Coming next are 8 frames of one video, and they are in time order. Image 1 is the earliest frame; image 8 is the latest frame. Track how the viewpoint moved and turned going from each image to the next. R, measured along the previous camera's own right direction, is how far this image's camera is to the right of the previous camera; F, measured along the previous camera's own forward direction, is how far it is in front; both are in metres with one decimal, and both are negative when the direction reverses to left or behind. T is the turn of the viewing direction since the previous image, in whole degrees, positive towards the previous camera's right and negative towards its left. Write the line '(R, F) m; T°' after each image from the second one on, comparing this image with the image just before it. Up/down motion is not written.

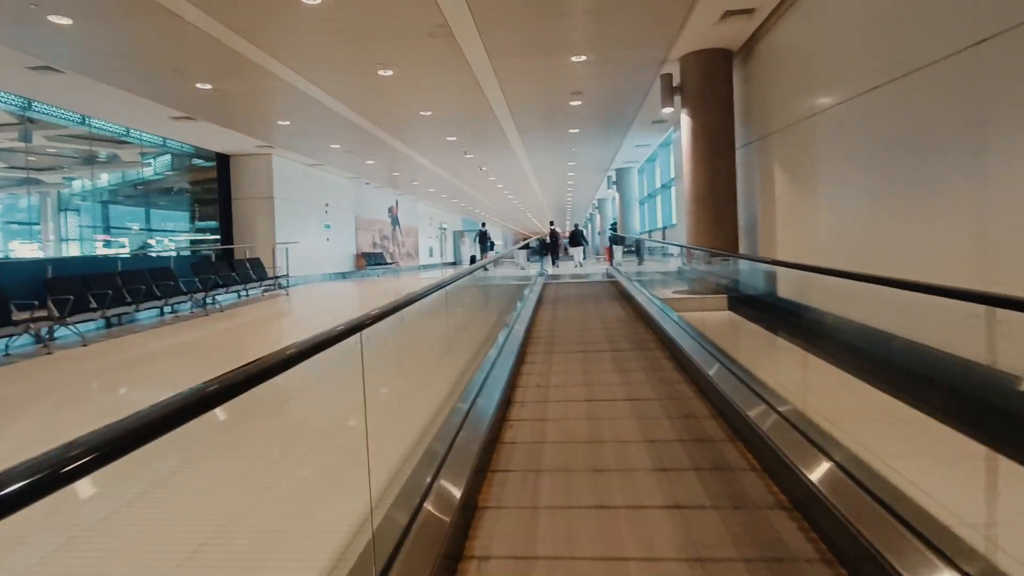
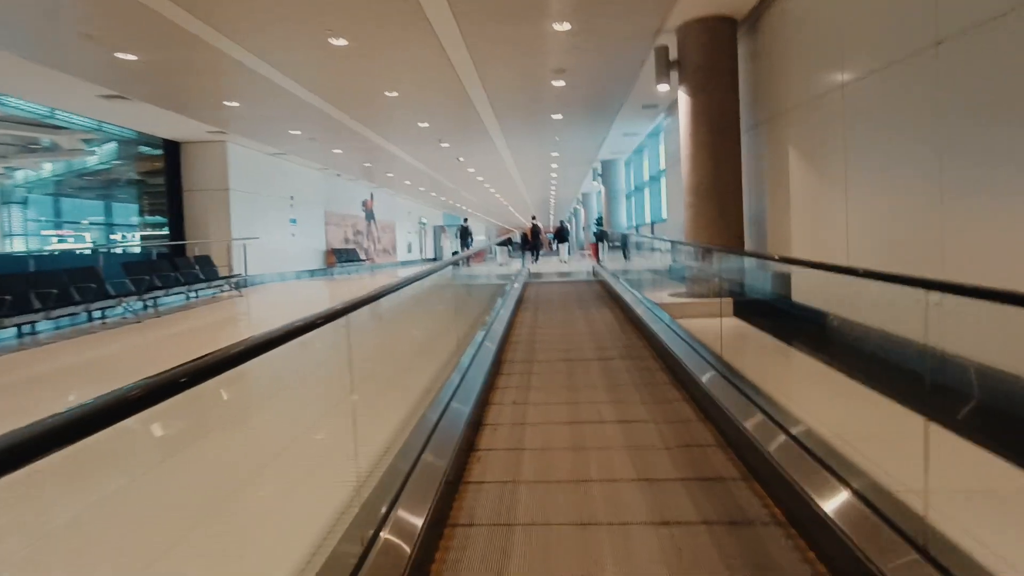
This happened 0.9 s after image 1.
(+0.1, +0.6) m; +2°
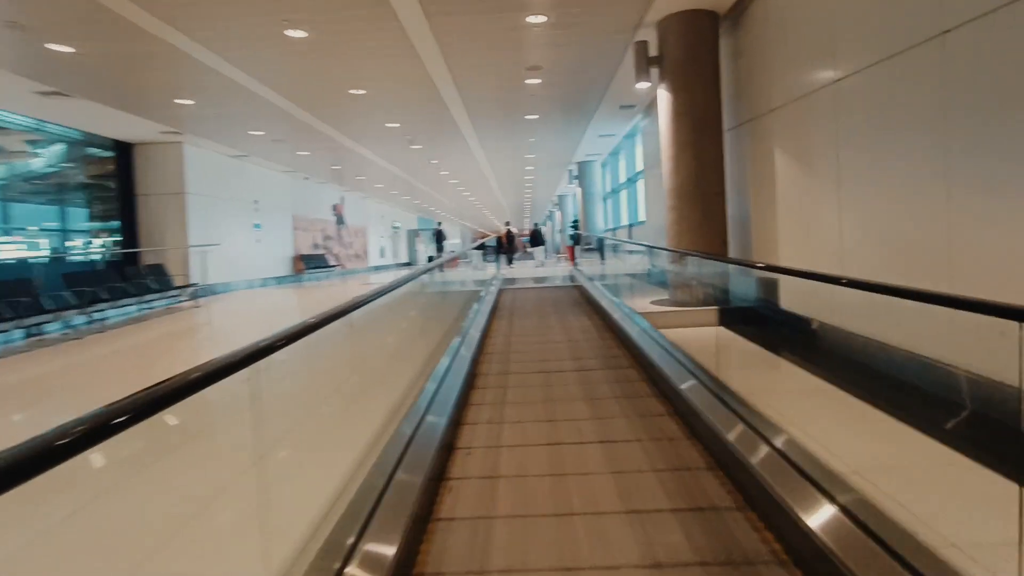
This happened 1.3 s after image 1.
(0.0, +0.3) m; +2°
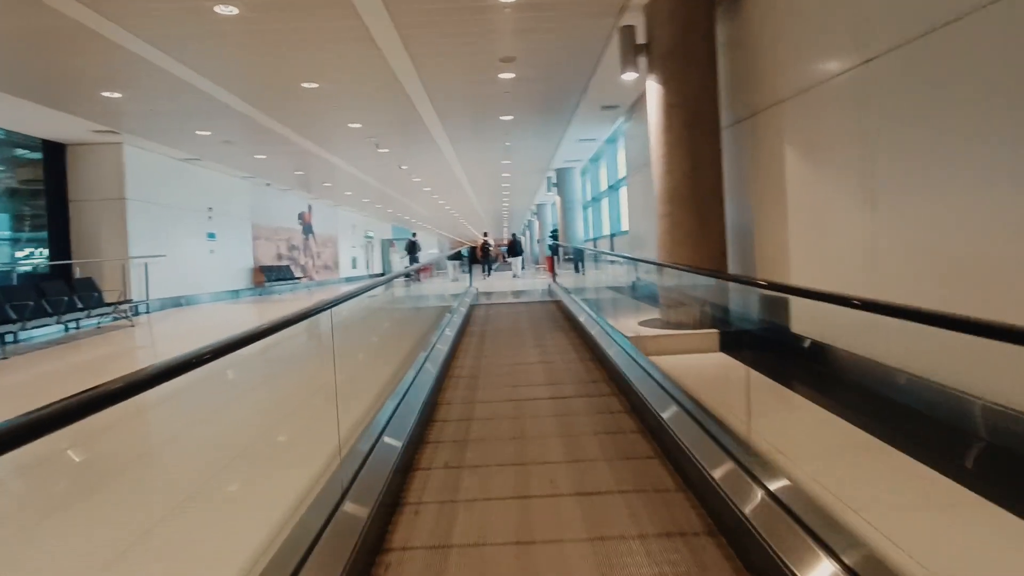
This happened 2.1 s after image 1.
(+0.1, +0.5) m; +2°
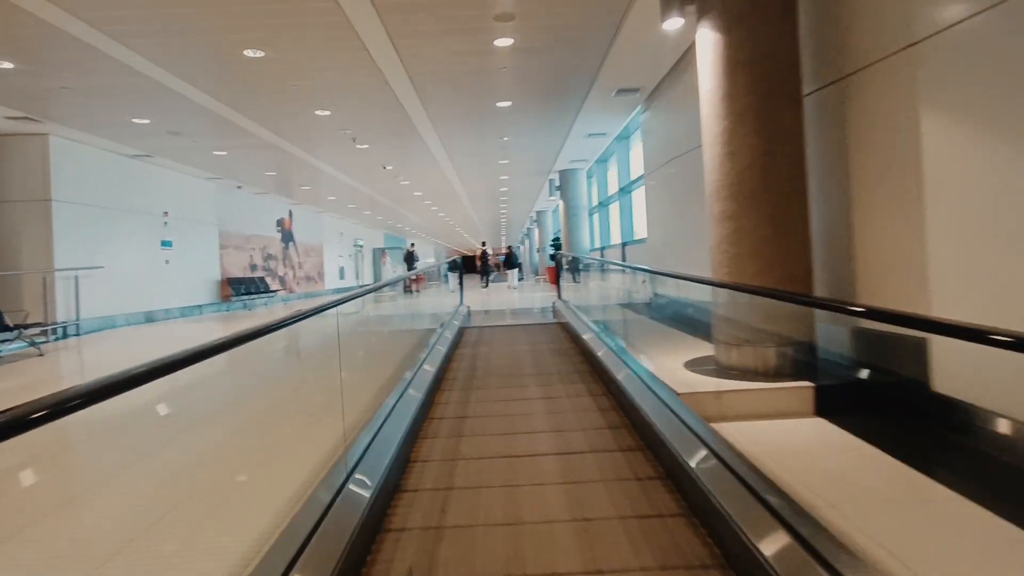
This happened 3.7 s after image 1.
(0.0, +1.0) m; 0°
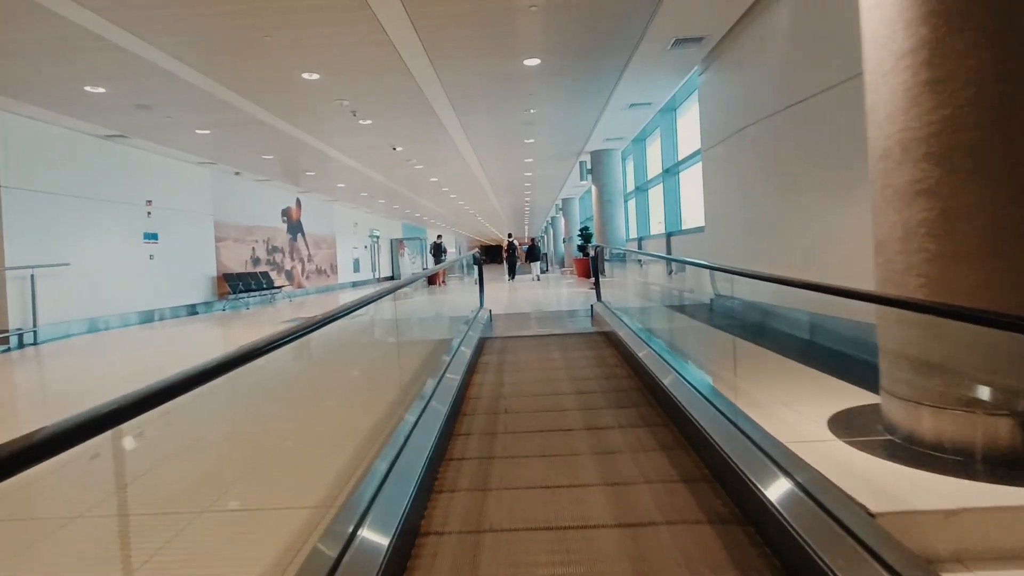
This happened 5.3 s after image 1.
(-0.1, +0.9) m; -2°
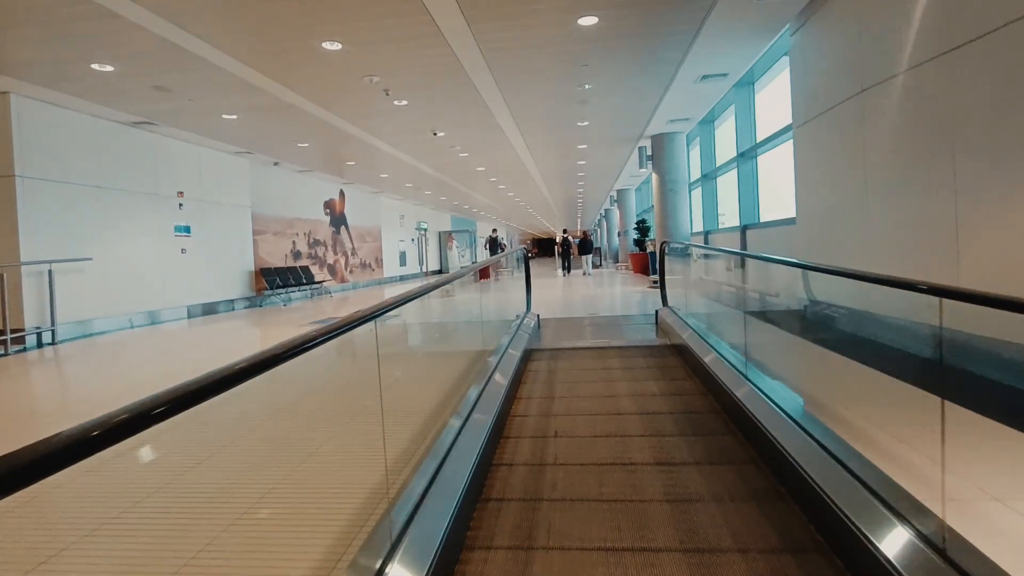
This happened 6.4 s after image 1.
(0.0, +0.6) m; -5°
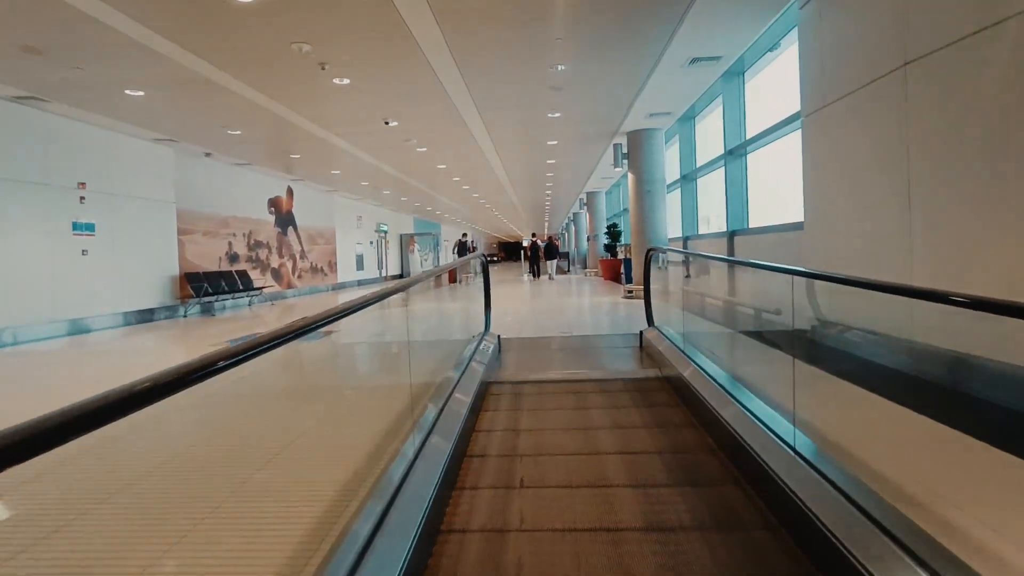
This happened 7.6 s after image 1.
(+0.1, +0.7) m; +3°
